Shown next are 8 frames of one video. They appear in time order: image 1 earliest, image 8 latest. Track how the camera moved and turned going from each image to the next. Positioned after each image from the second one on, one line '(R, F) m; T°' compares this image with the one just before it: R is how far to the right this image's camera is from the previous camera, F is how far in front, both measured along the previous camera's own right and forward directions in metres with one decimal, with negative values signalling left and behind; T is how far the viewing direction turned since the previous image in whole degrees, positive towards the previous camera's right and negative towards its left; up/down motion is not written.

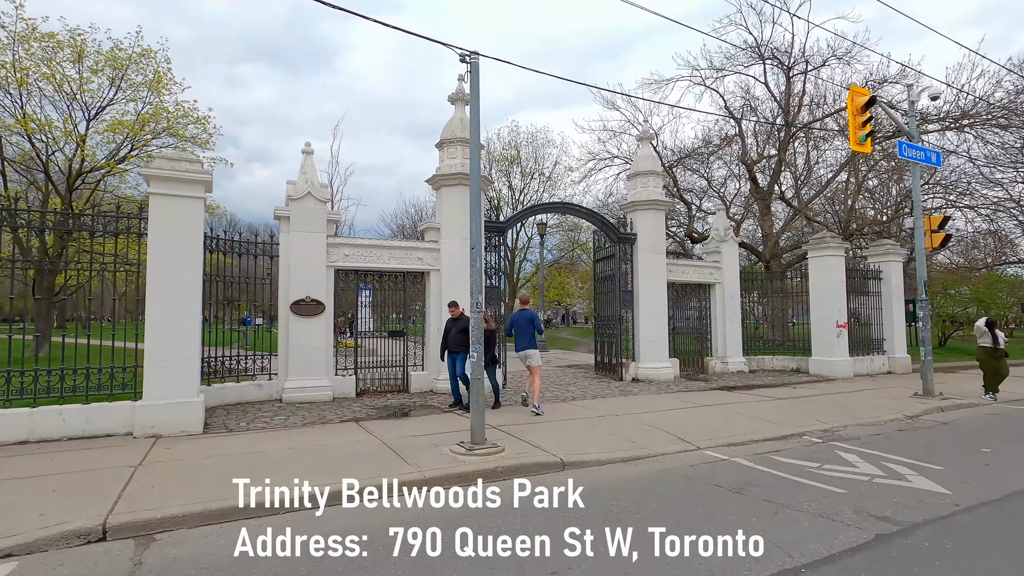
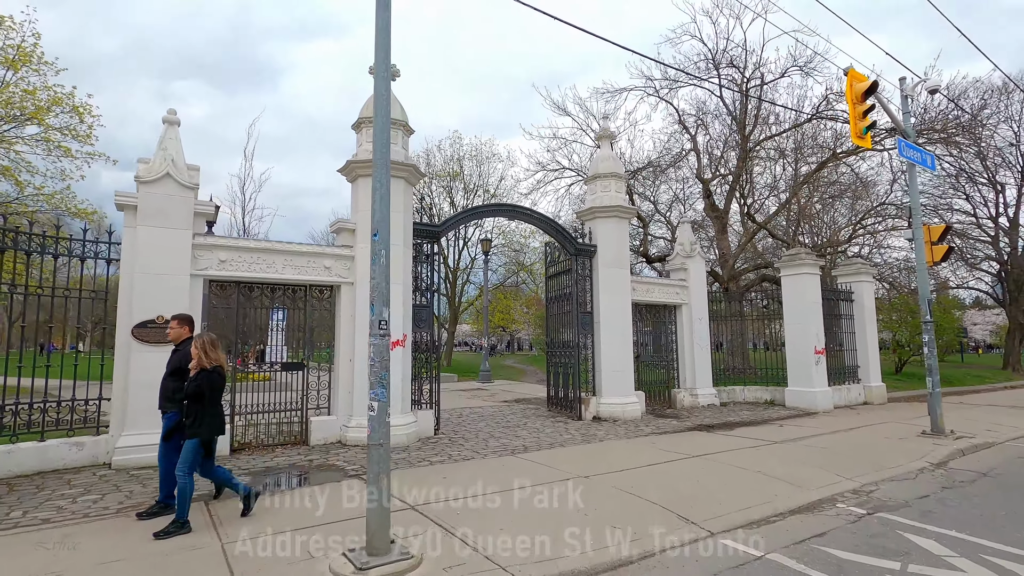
(+0.2, +2.4) m; +6°
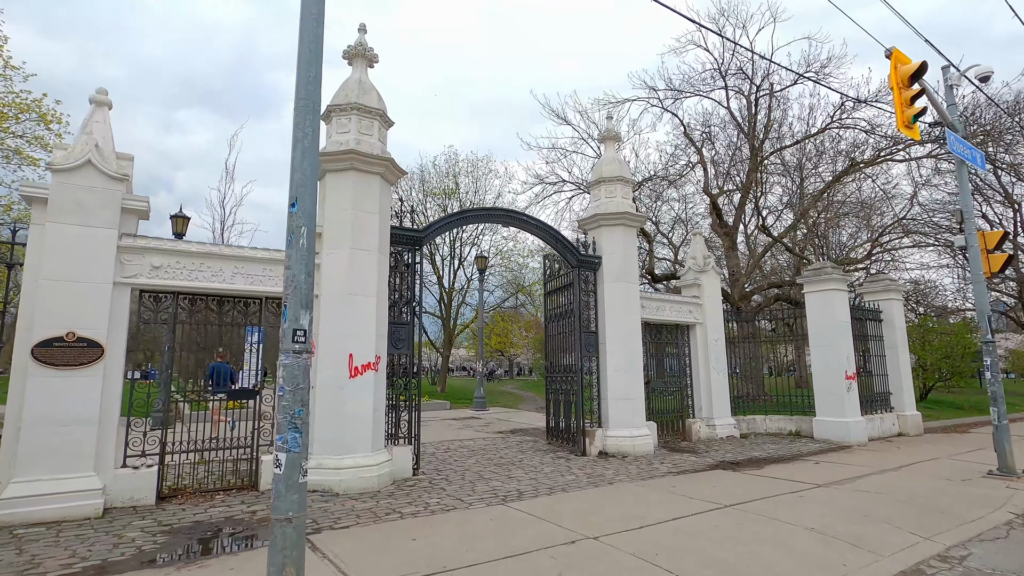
(+0.1, +1.3) m; 0°
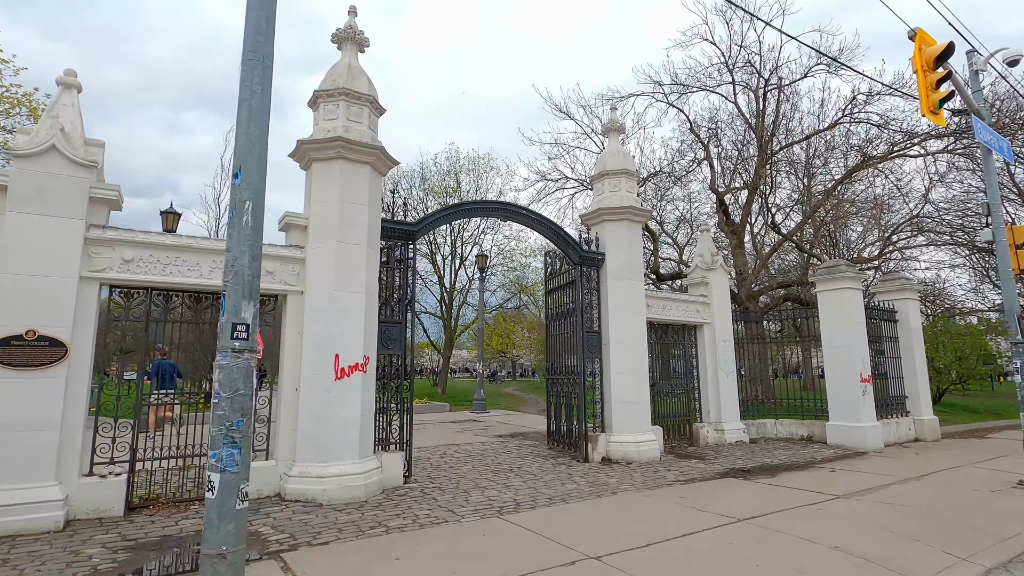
(+0.1, +0.5) m; 0°
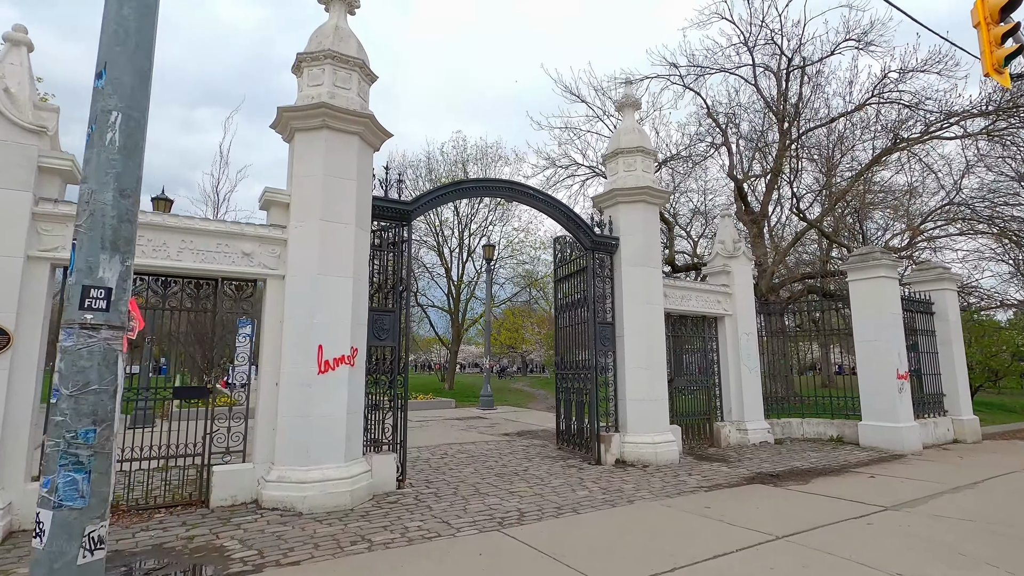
(+0.1, +0.8) m; -1°
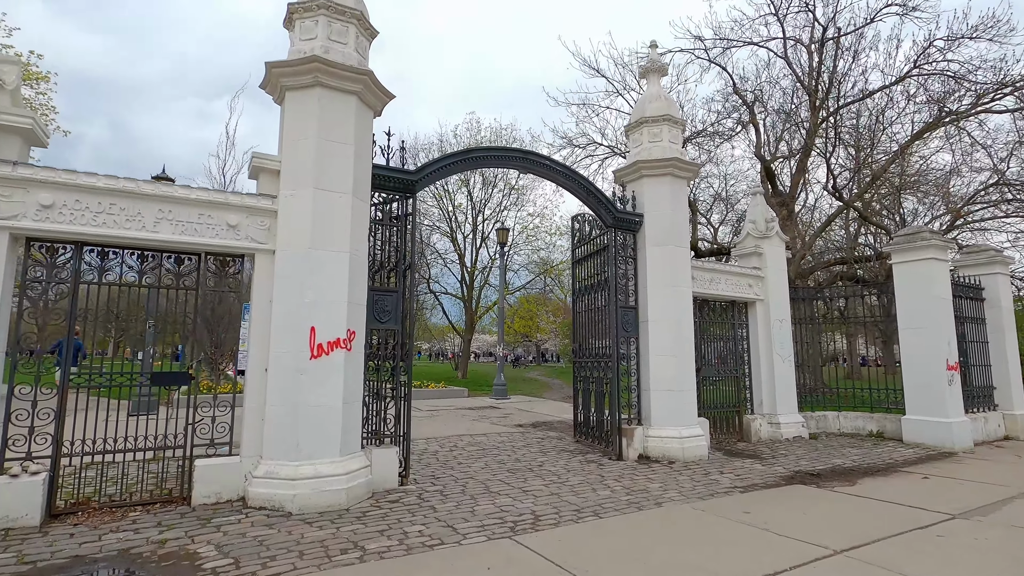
(0.0, +0.7) m; -2°
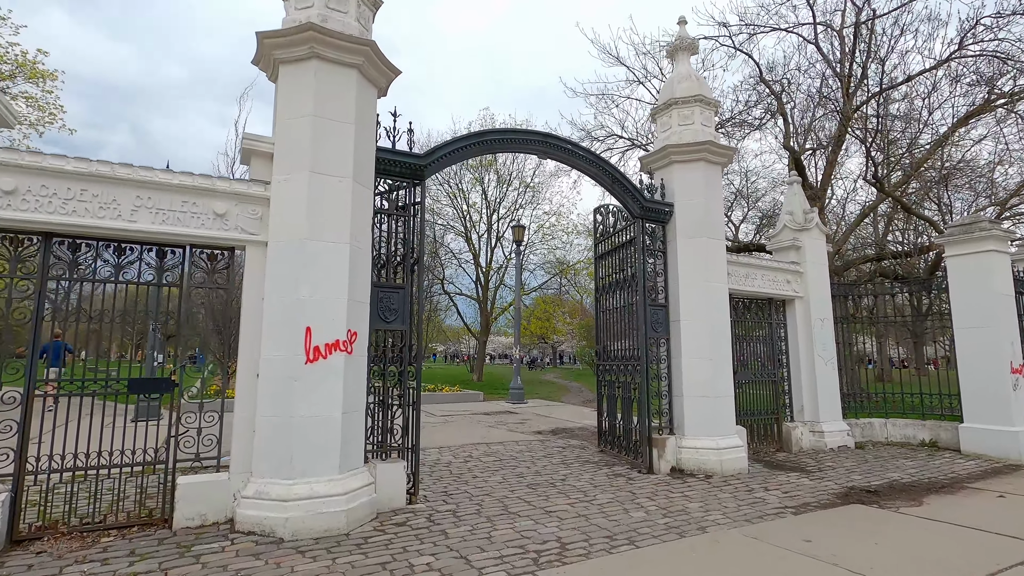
(-0.1, +0.7) m; -2°
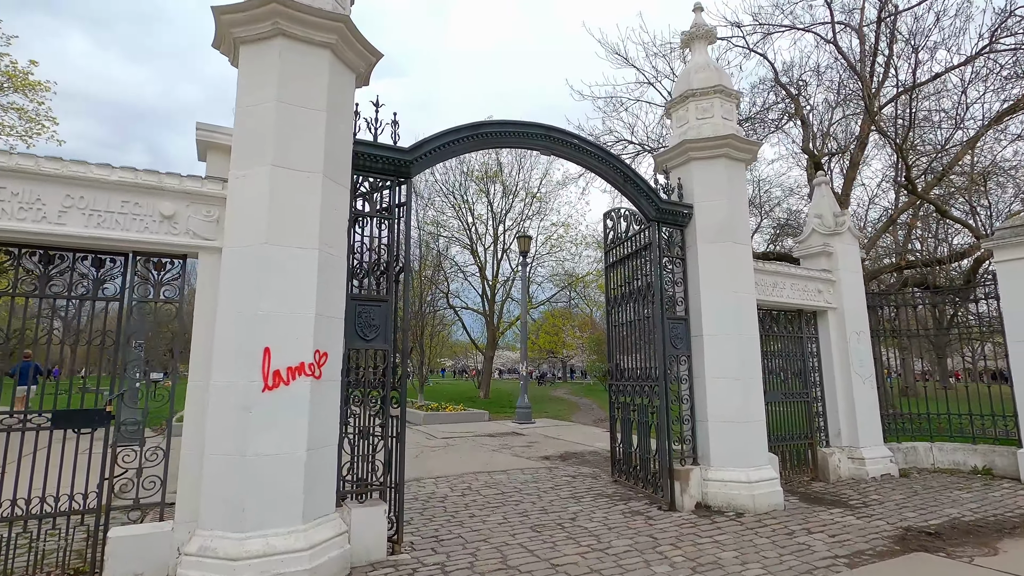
(+0.1, +0.8) m; -1°
